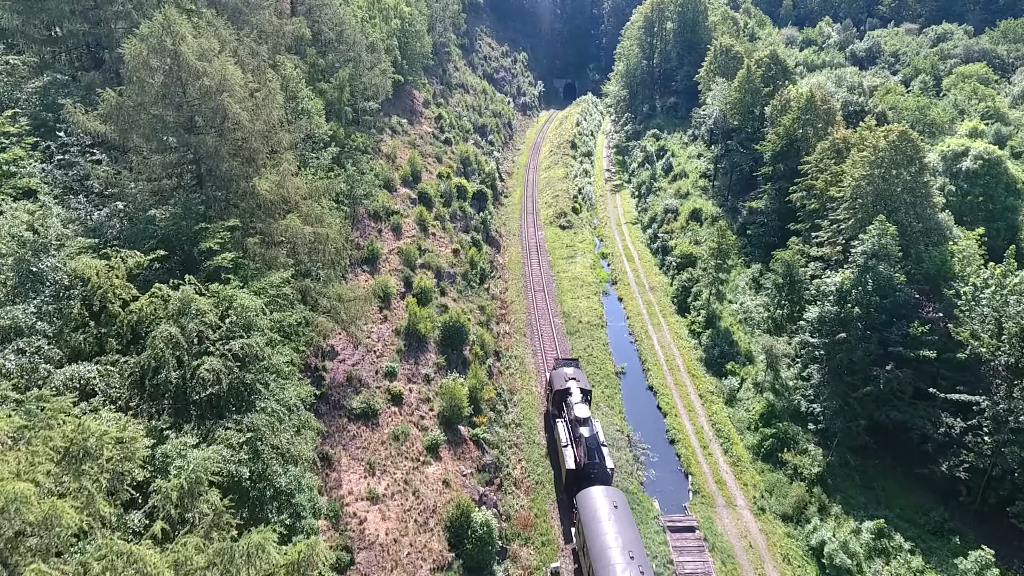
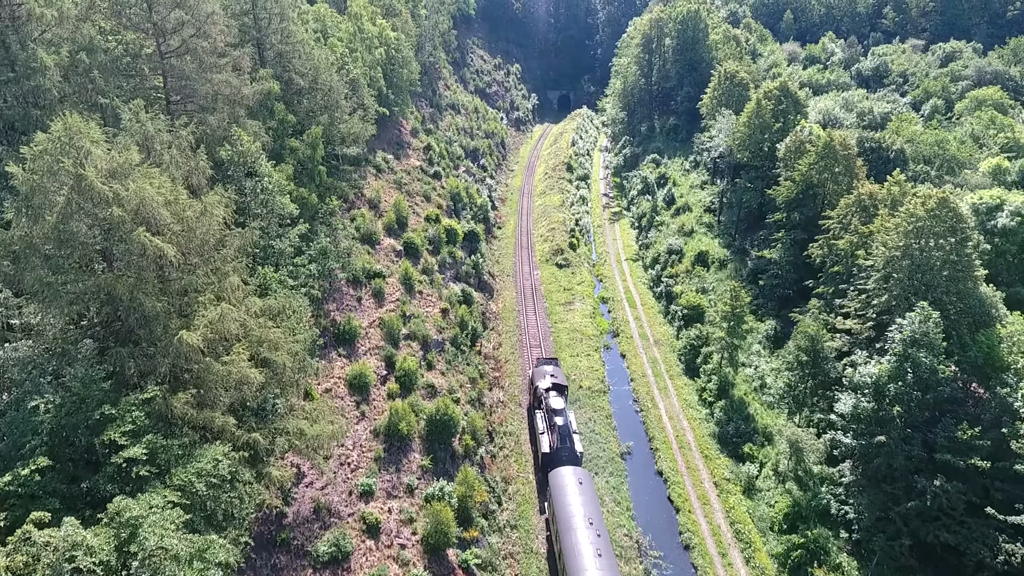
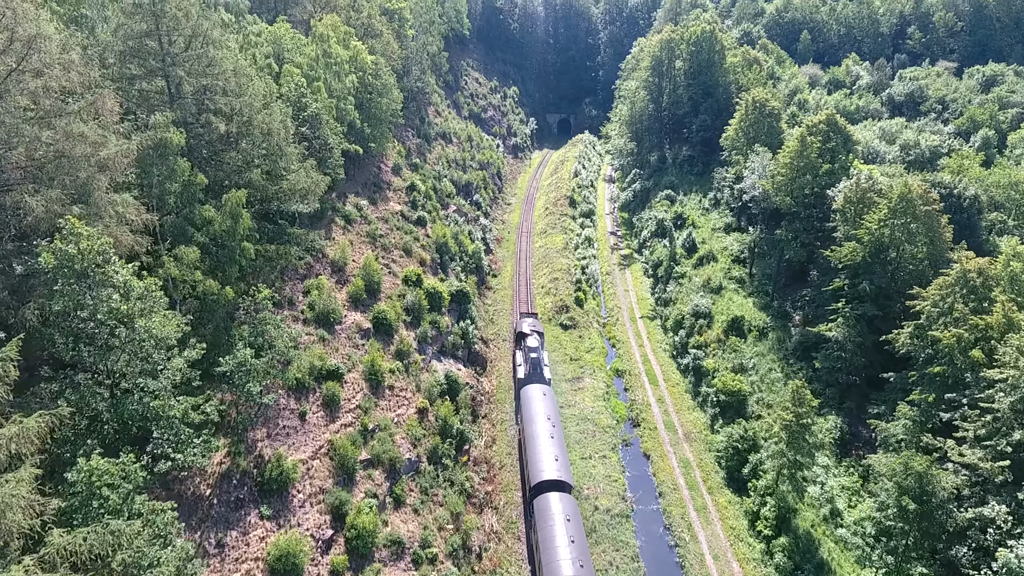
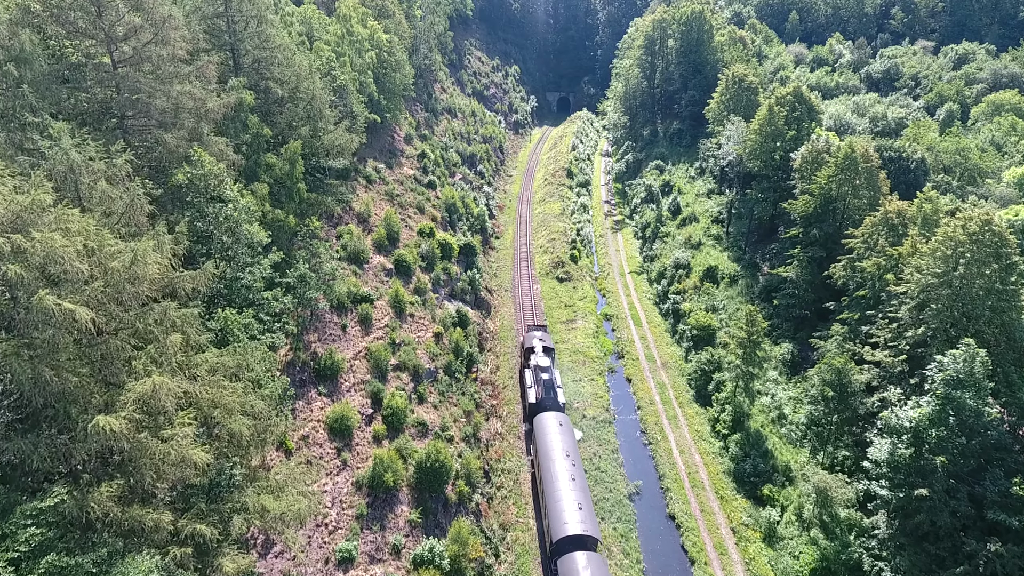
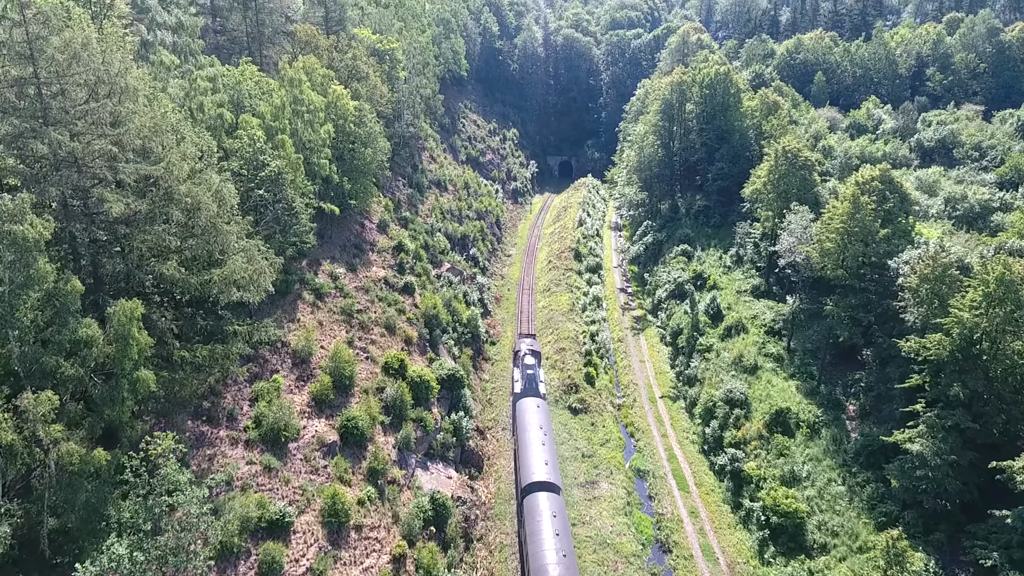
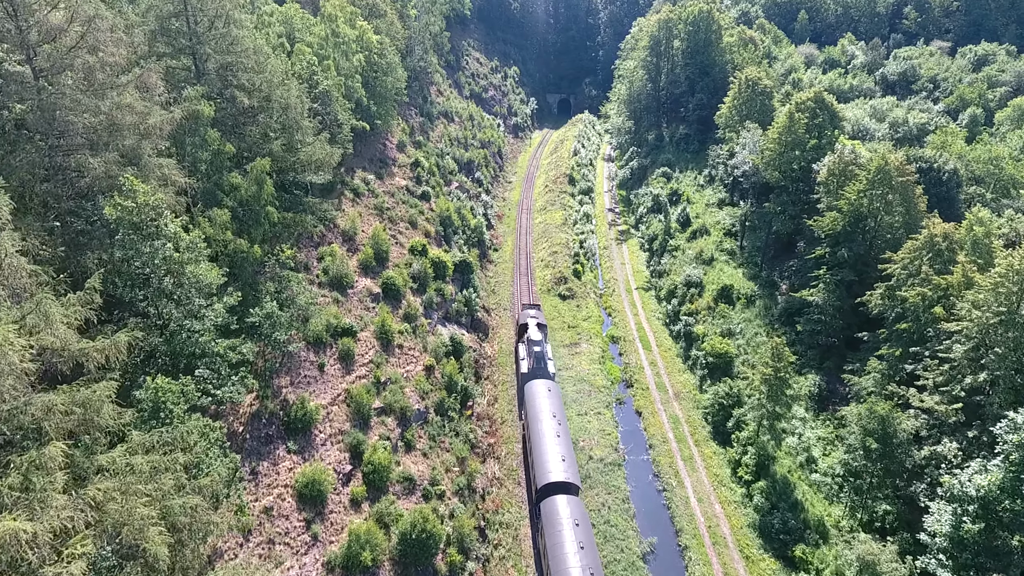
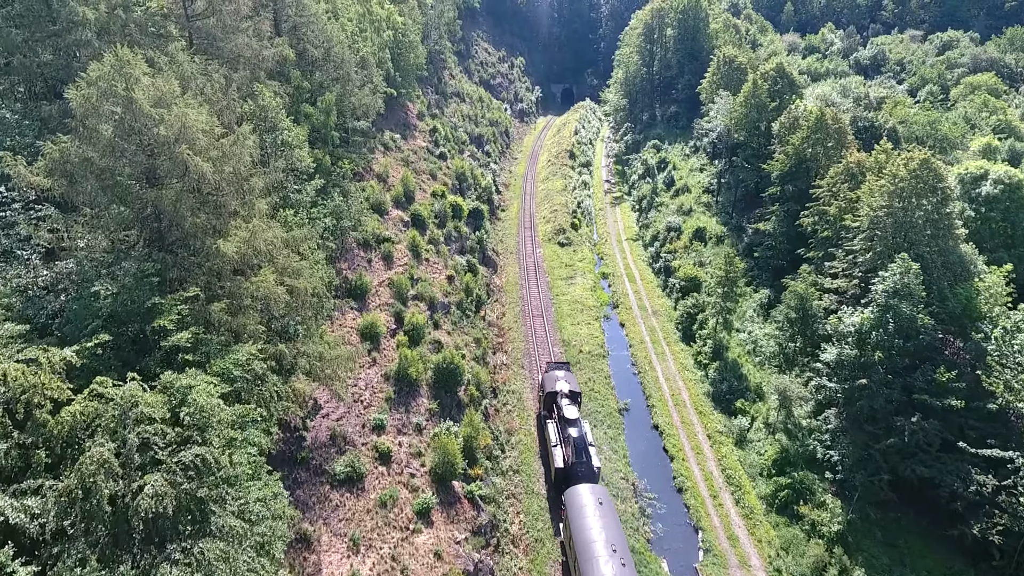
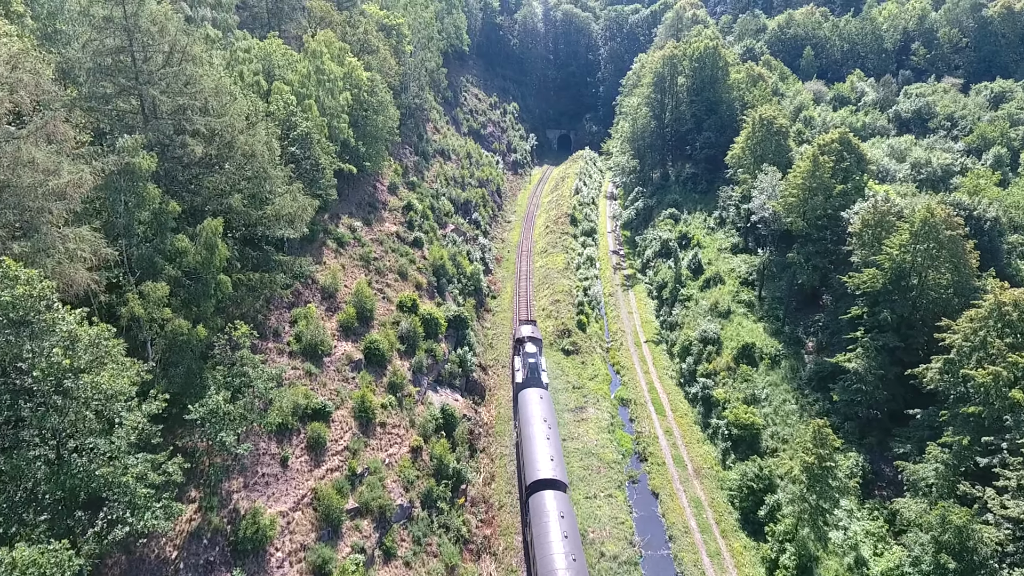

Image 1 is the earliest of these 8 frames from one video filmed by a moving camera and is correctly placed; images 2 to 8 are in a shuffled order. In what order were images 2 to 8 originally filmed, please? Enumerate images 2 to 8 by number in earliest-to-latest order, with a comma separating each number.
7, 2, 4, 6, 3, 8, 5
